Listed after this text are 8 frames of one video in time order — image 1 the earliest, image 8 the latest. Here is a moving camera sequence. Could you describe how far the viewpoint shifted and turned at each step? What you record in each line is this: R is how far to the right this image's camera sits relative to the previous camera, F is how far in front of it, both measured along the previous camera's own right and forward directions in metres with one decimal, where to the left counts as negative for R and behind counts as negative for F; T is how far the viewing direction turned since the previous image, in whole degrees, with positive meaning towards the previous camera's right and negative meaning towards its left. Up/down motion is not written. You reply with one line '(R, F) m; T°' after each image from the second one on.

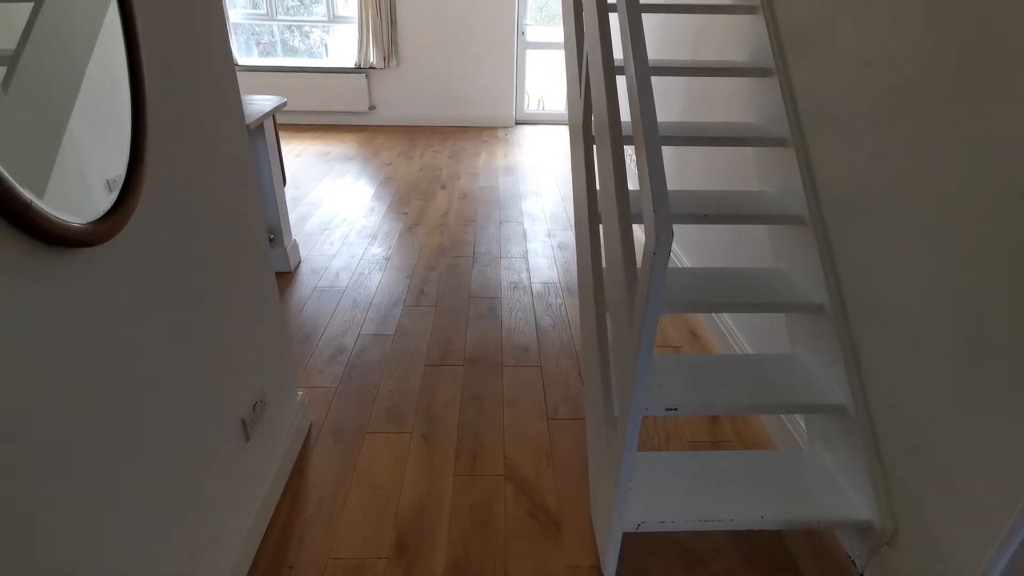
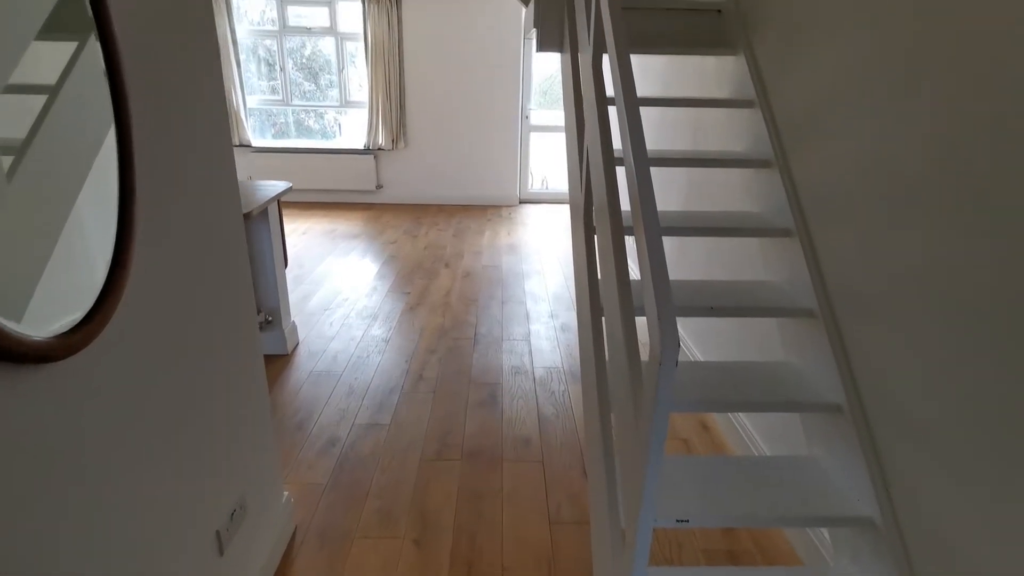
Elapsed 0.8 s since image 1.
(0.0, +0.1) m; -1°
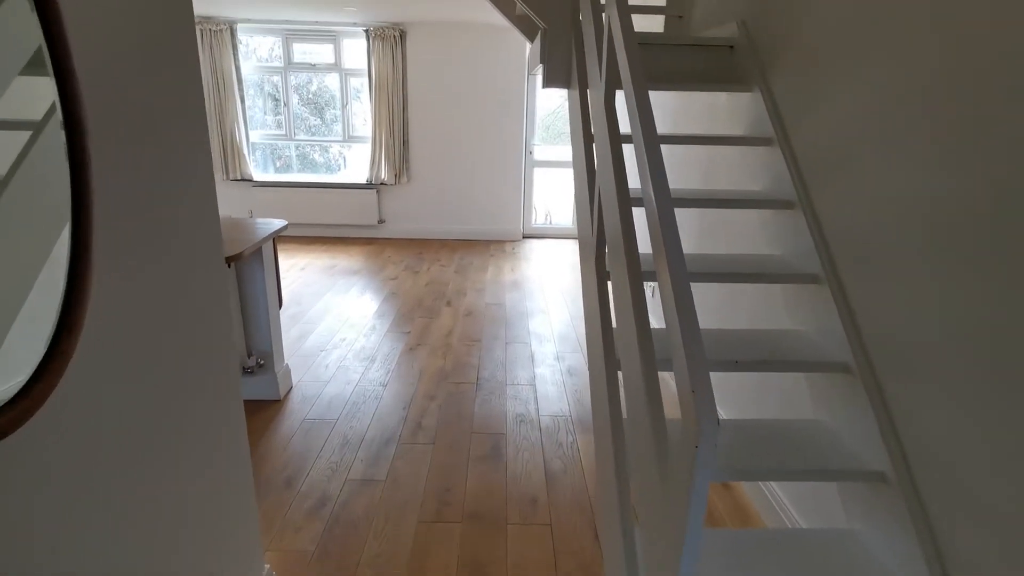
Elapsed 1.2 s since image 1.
(0.0, +0.1) m; 0°
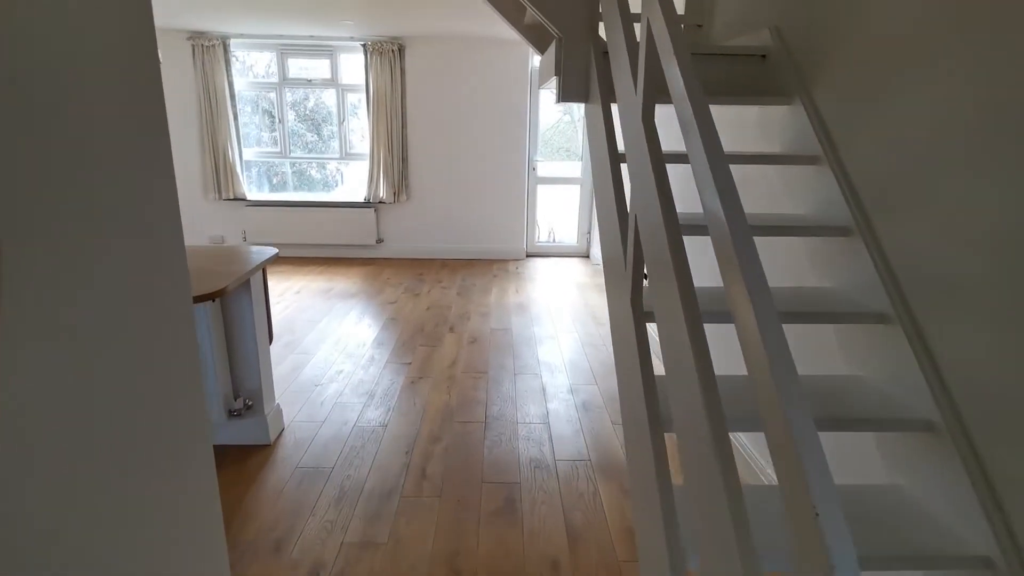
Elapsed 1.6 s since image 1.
(-0.1, +0.2) m; 0°
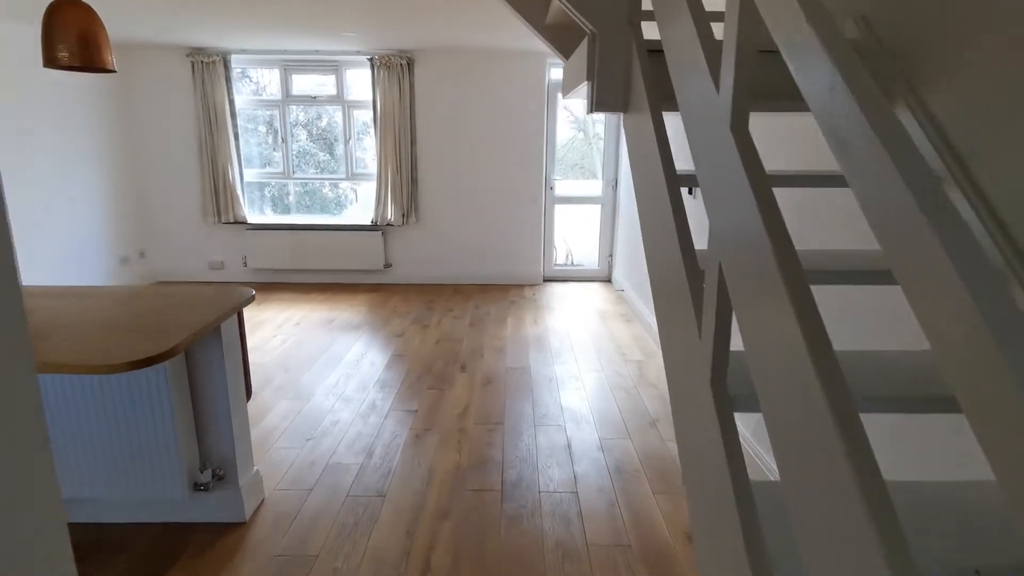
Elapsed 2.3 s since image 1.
(0.0, +0.4) m; -1°
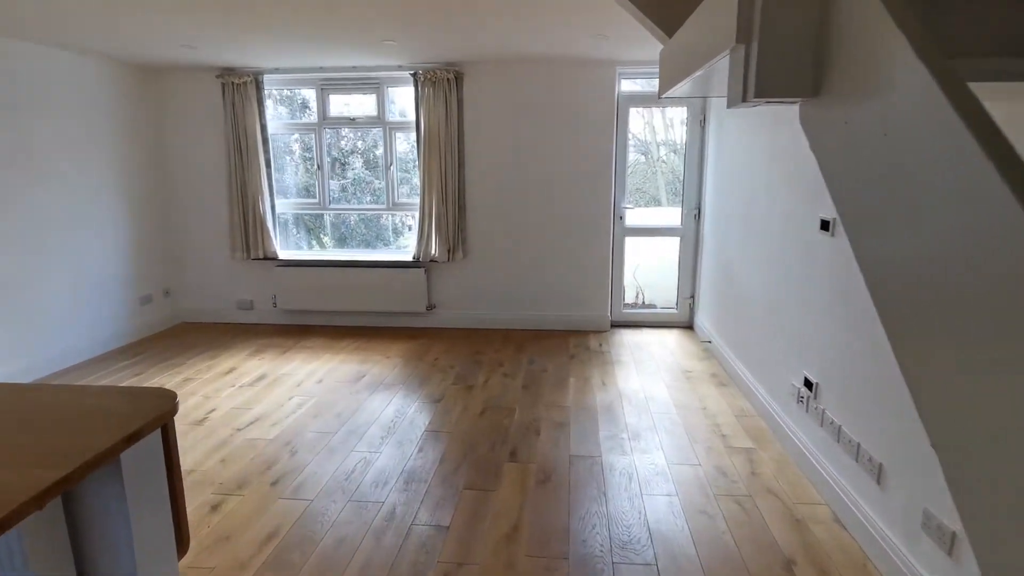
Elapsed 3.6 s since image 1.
(-0.1, +0.8) m; -6°
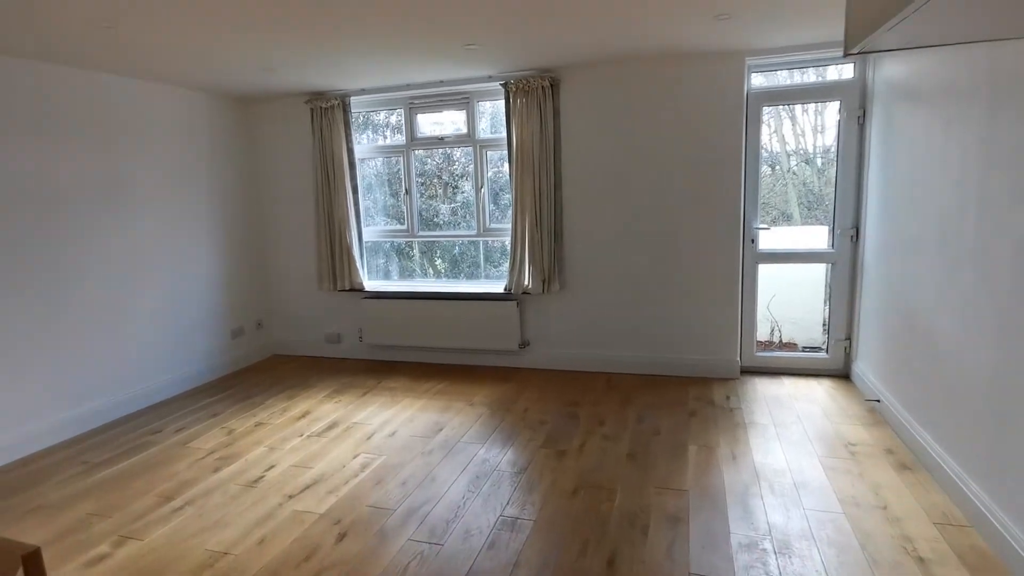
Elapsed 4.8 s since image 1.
(+0.1, +0.7) m; -11°
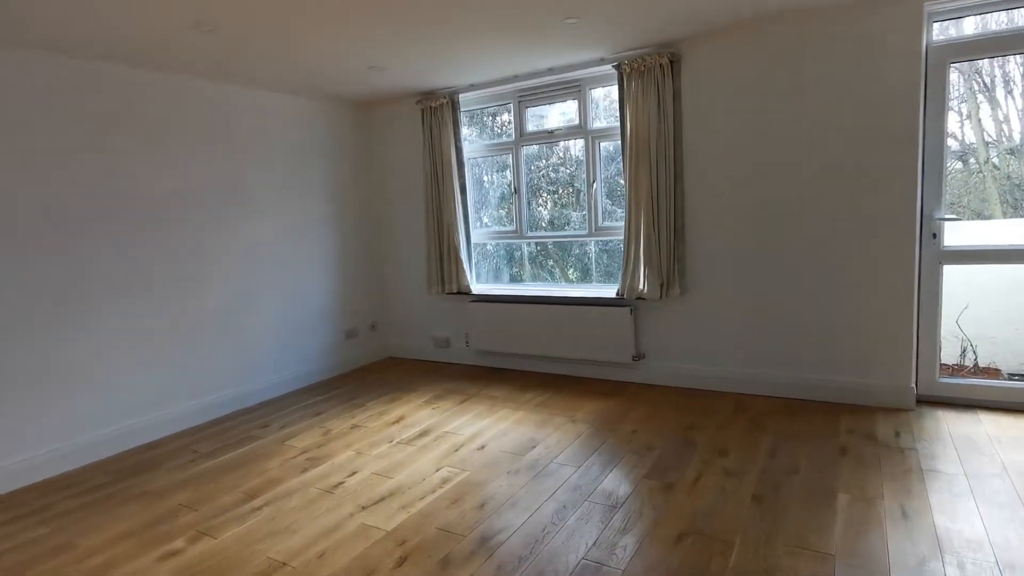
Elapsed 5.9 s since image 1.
(+0.2, +0.4) m; -14°
